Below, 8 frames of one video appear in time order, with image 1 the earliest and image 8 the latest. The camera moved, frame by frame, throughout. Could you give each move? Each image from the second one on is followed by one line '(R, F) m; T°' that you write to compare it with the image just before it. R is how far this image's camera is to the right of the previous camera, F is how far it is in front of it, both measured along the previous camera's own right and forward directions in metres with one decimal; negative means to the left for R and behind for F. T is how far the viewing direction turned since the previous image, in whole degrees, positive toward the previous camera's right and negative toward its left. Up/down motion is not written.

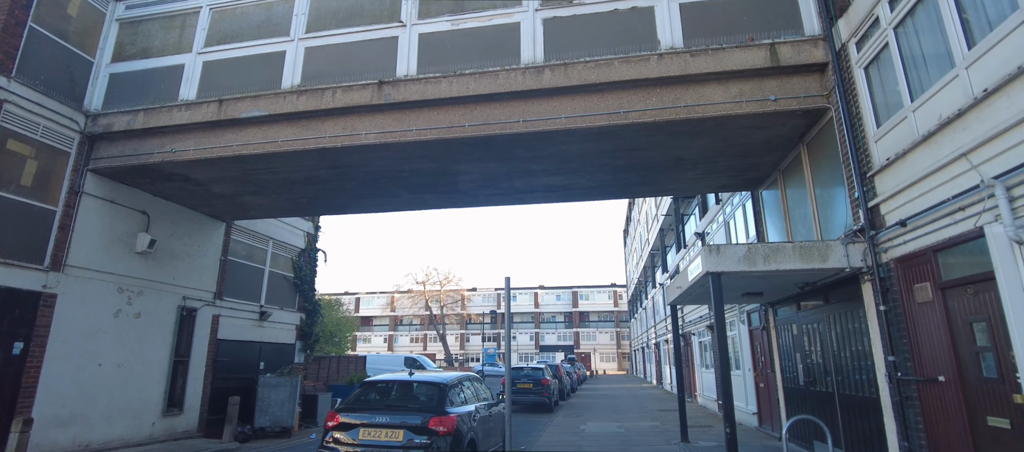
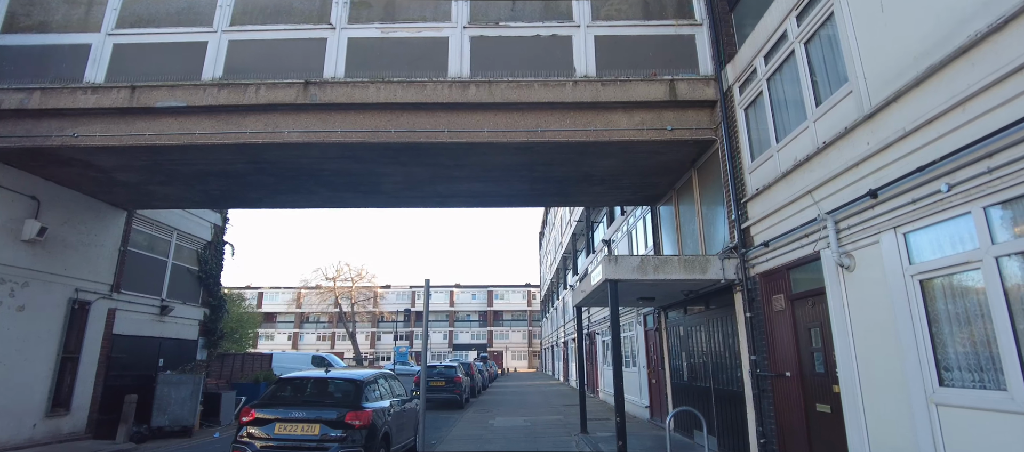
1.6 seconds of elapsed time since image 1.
(-0.1, -0.5) m; +9°
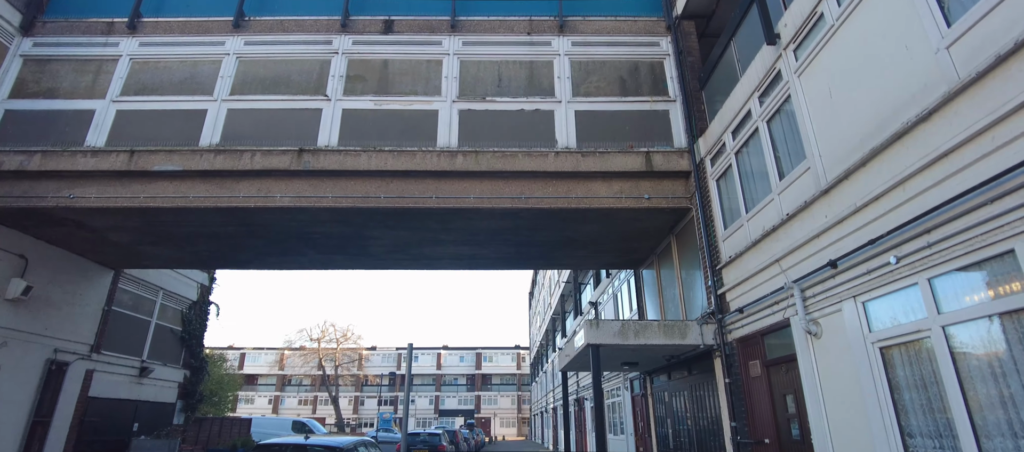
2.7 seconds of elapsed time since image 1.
(+0.1, -0.2) m; +1°
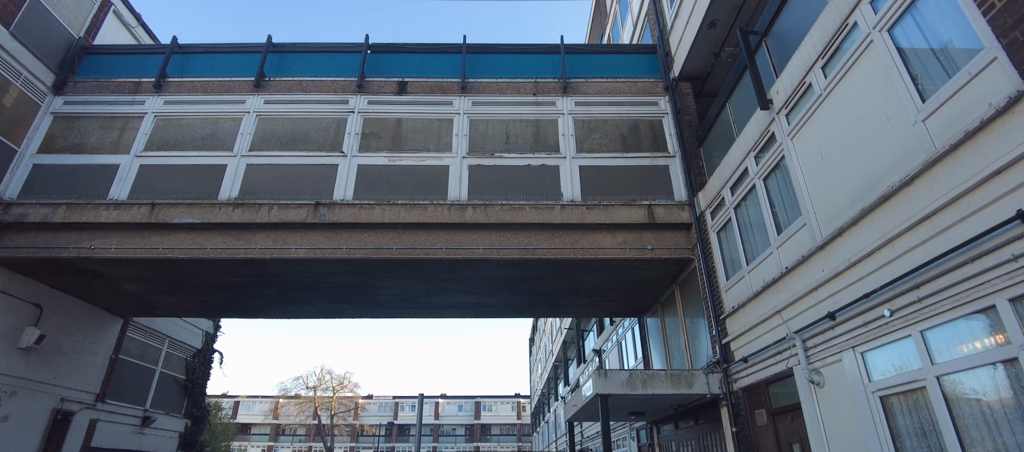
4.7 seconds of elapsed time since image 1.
(-0.1, -0.3) m; 0°
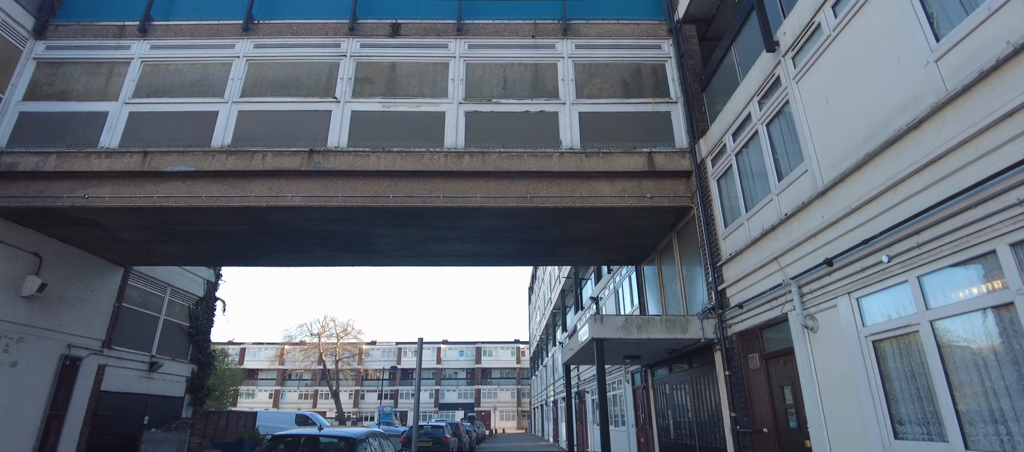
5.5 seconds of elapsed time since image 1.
(0.0, +0.1) m; 0°
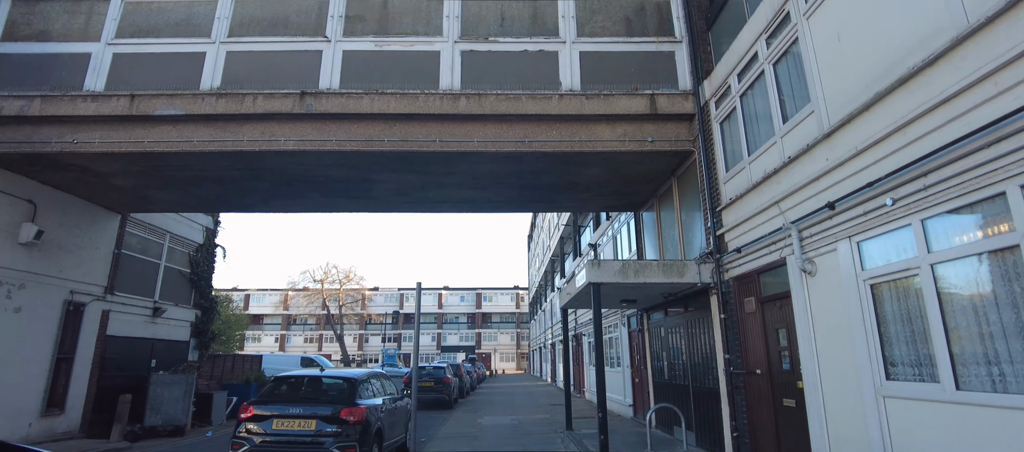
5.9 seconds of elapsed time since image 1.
(0.0, +0.1) m; 0°
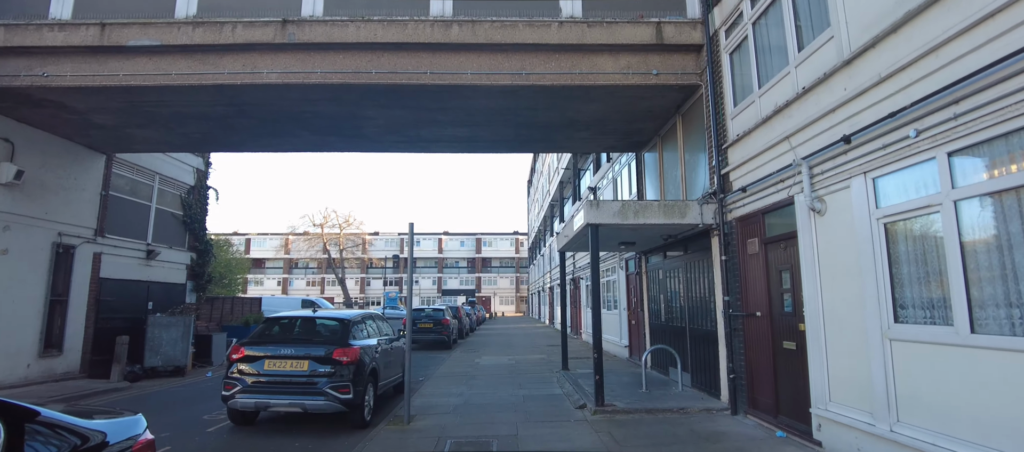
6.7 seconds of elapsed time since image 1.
(+0.1, +0.3) m; 0°
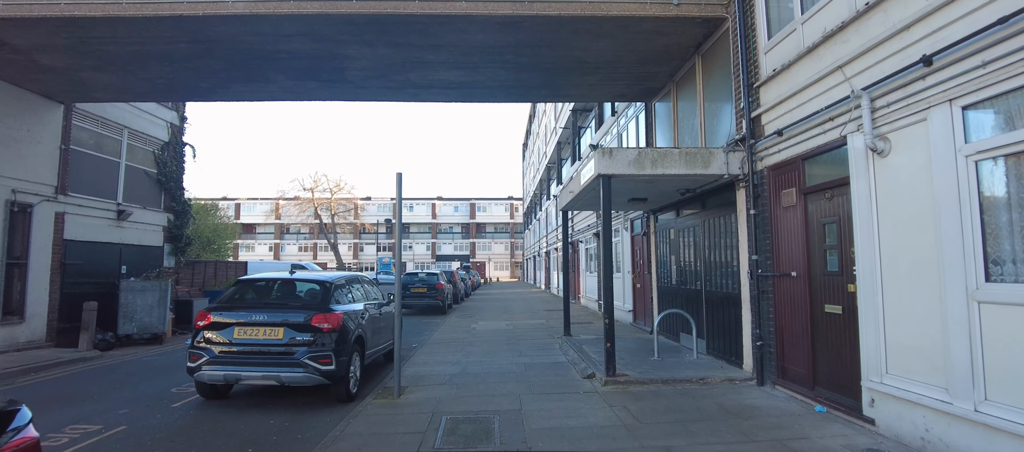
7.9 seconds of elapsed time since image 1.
(-0.1, +0.9) m; +1°
